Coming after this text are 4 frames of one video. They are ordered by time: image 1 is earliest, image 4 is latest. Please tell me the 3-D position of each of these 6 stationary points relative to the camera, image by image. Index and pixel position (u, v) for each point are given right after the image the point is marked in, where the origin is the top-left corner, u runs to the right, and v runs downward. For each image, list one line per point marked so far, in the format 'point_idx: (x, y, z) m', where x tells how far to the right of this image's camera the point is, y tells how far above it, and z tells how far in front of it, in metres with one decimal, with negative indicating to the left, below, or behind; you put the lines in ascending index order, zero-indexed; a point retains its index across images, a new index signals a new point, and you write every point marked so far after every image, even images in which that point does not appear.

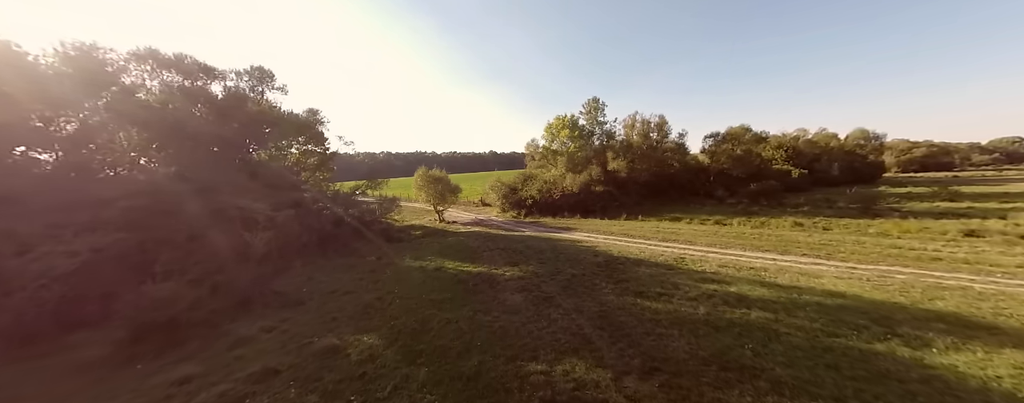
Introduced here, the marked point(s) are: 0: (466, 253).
0: (-2.8, -3.1, +18.9) m
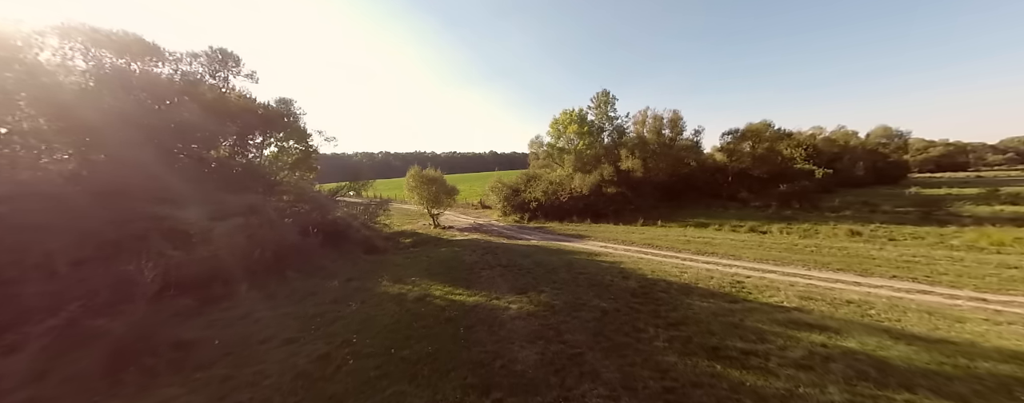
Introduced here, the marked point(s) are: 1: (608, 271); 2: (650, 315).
0: (-2.5, -3.4, +15.1) m
1: (+4.4, -3.3, +14.6) m
2: (+4.4, -3.6, +9.9) m
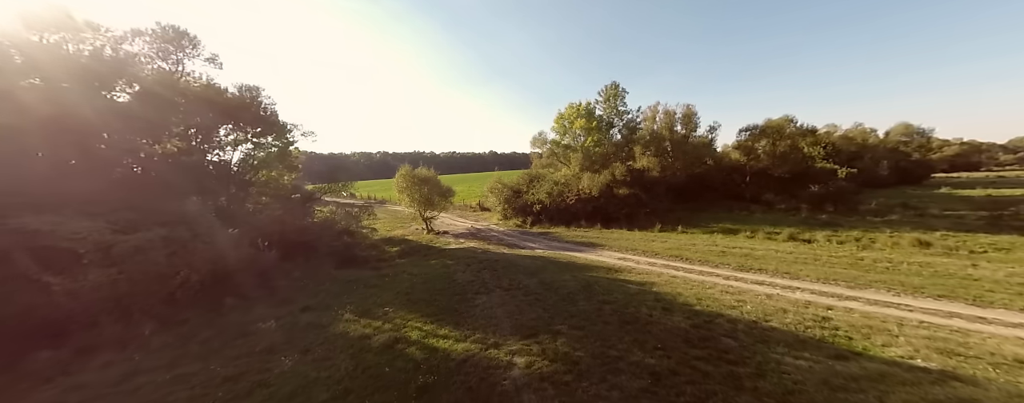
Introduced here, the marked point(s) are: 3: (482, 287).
0: (-2.4, -3.7, +11.7) m
1: (+4.6, -3.5, +11.2) m
2: (+4.5, -3.8, +6.5) m
3: (-1.3, -3.5, +13.1) m
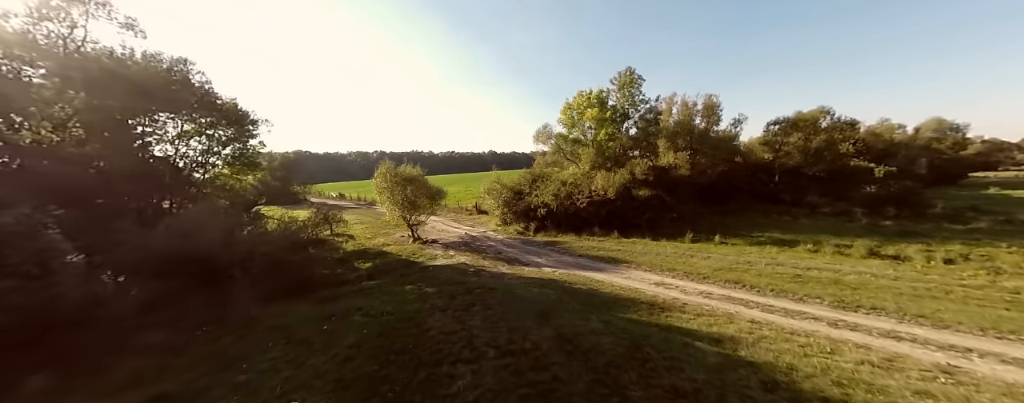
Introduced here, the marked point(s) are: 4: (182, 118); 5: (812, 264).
0: (-2.4, -3.9, +6.9) m
1: (+4.6, -3.7, +6.4) m
2: (+4.6, -4.1, +1.8) m
3: (-1.2, -3.8, +8.3) m
4: (-19.2, +4.6, +16.7) m
5: (+14.7, -3.0, +15.5) m
